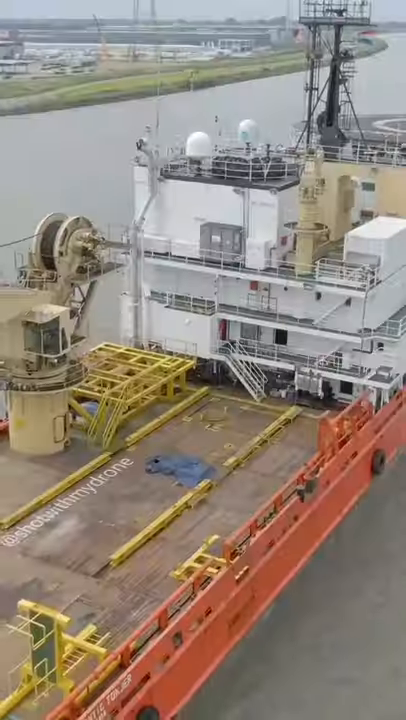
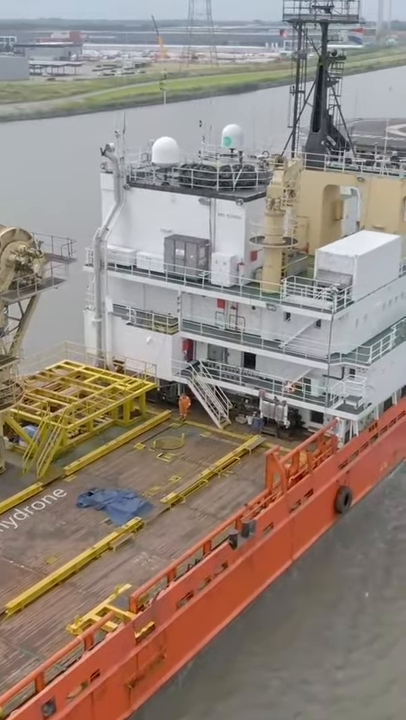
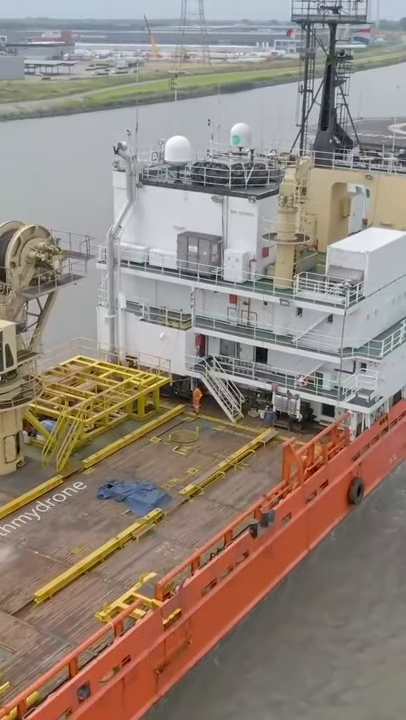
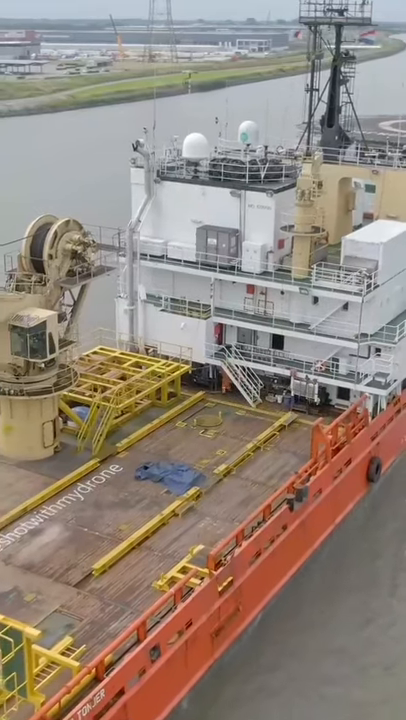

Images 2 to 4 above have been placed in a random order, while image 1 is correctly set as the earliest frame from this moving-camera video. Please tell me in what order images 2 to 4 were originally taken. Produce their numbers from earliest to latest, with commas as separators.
4, 3, 2
